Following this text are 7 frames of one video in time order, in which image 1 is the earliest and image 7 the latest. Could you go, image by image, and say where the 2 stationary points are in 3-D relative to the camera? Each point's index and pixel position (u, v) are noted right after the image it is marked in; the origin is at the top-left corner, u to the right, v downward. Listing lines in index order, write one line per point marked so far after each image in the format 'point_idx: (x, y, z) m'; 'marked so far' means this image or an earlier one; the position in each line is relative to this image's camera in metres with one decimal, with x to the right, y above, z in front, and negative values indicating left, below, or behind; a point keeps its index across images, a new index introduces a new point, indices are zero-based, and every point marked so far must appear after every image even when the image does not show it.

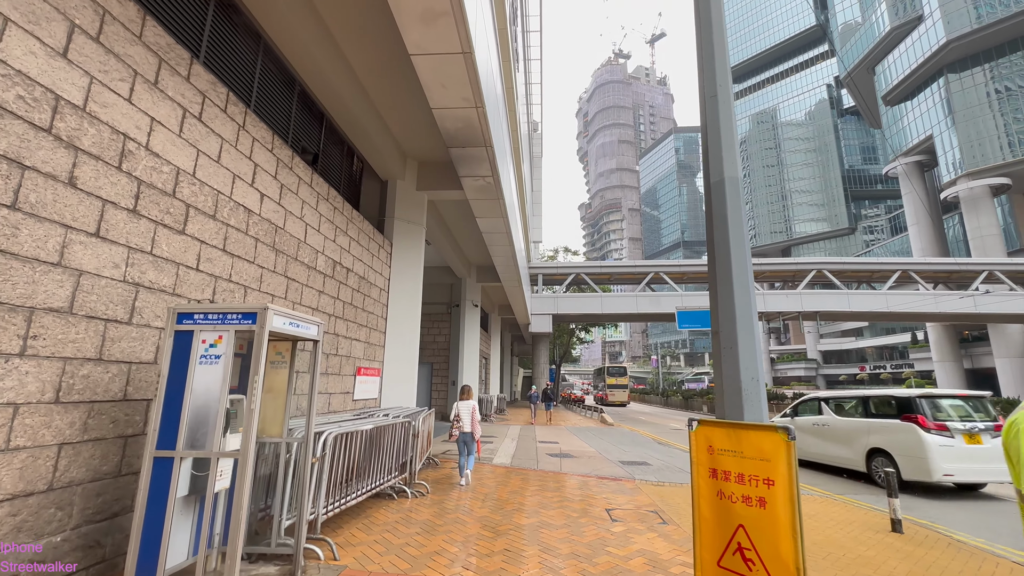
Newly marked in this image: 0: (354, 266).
0: (-2.8, +0.4, +7.9) m
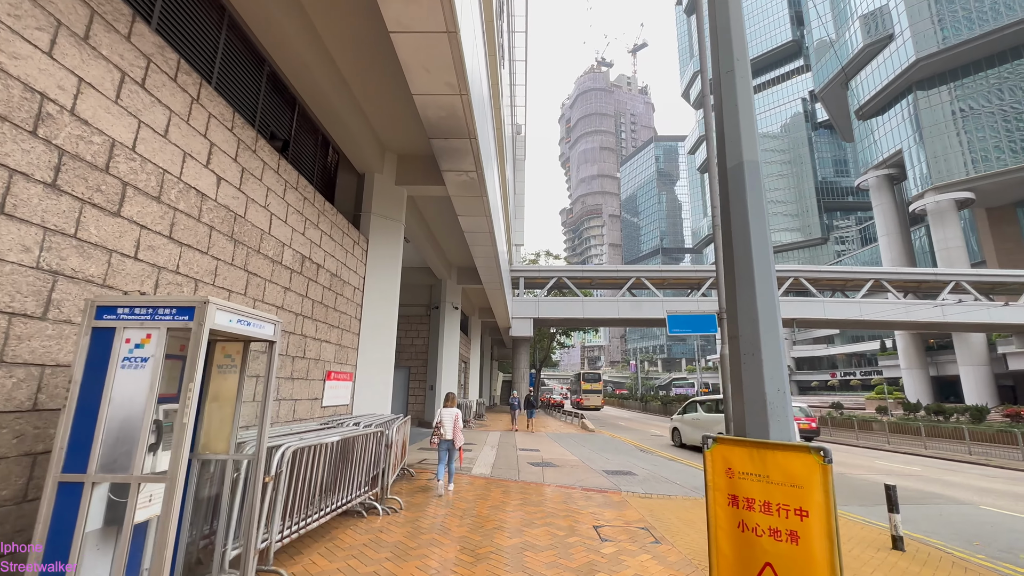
0: (-3.1, +0.4, +7.3) m
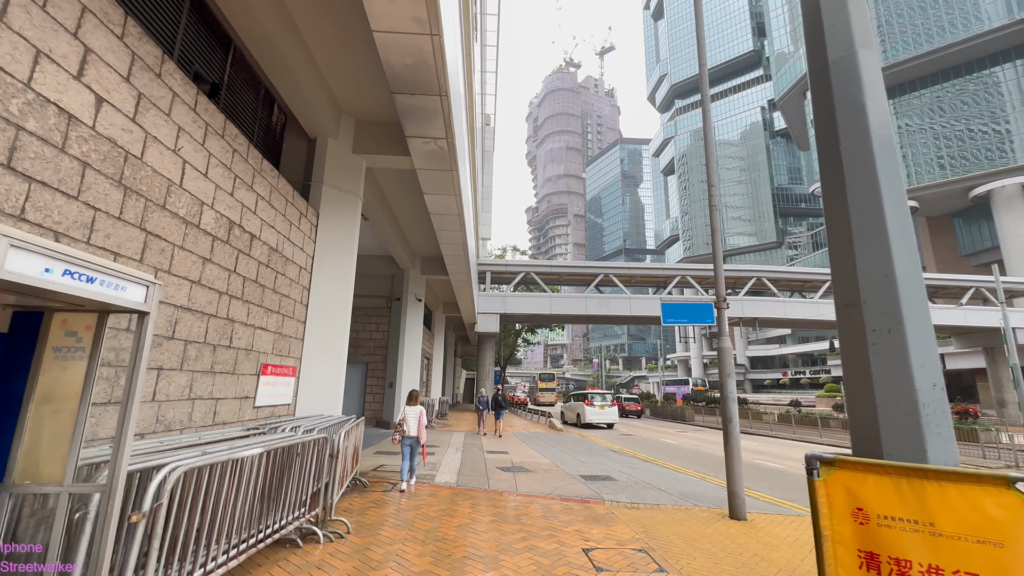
0: (-3.4, +0.8, +6.1) m
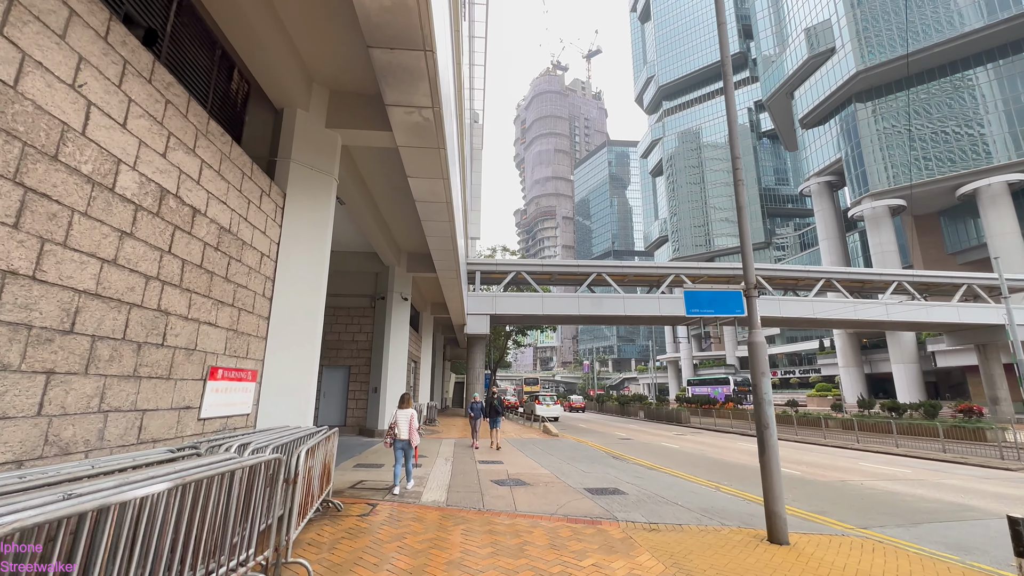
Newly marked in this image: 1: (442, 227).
0: (-3.4, +0.9, +5.0) m
1: (-1.8, +1.6, +11.8) m
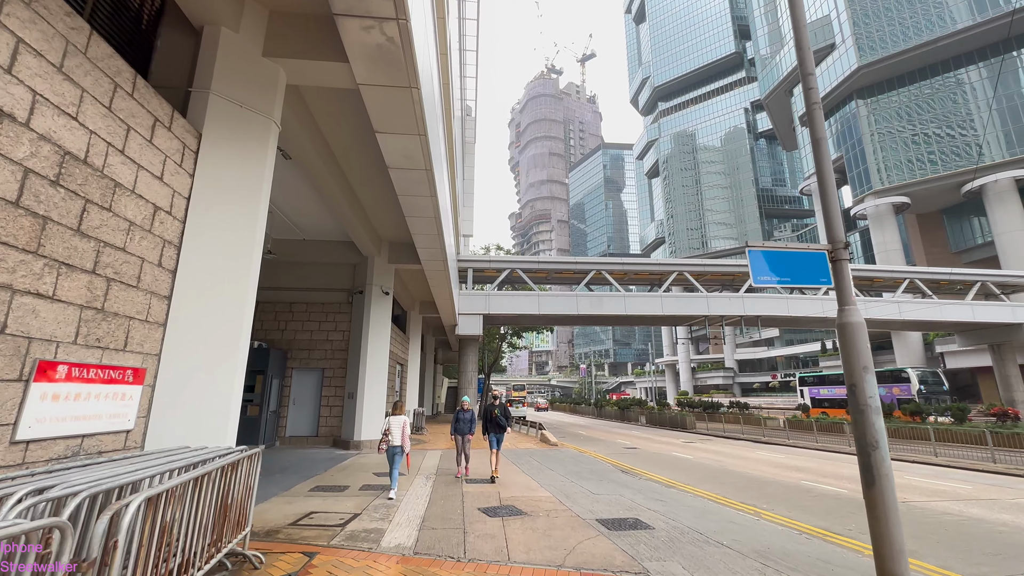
0: (-3.5, +1.3, +3.3) m
1: (-2.0, +1.9, +10.1) m
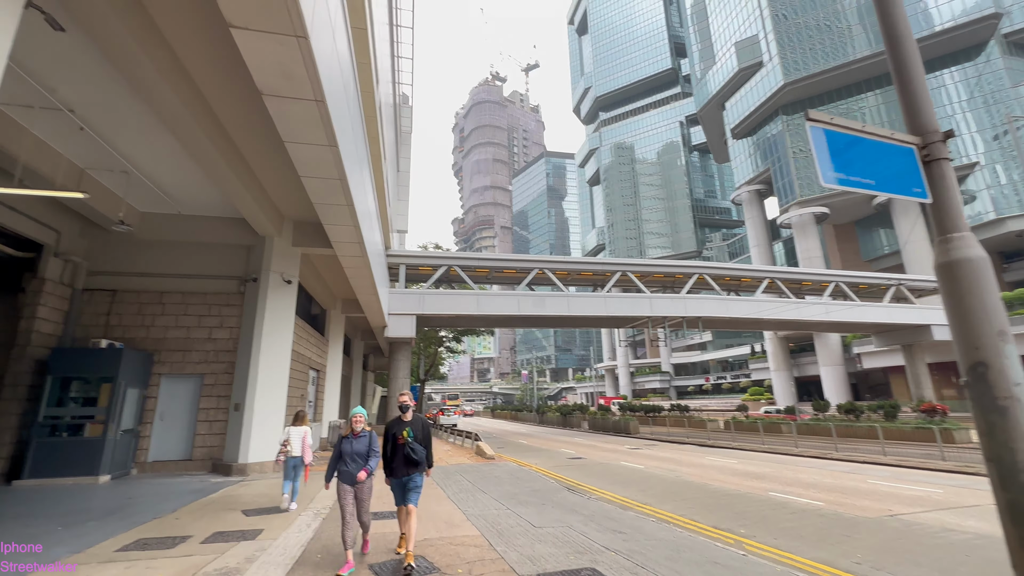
0: (-4.0, +1.8, +0.9) m
1: (-3.4, +2.3, +7.8) m
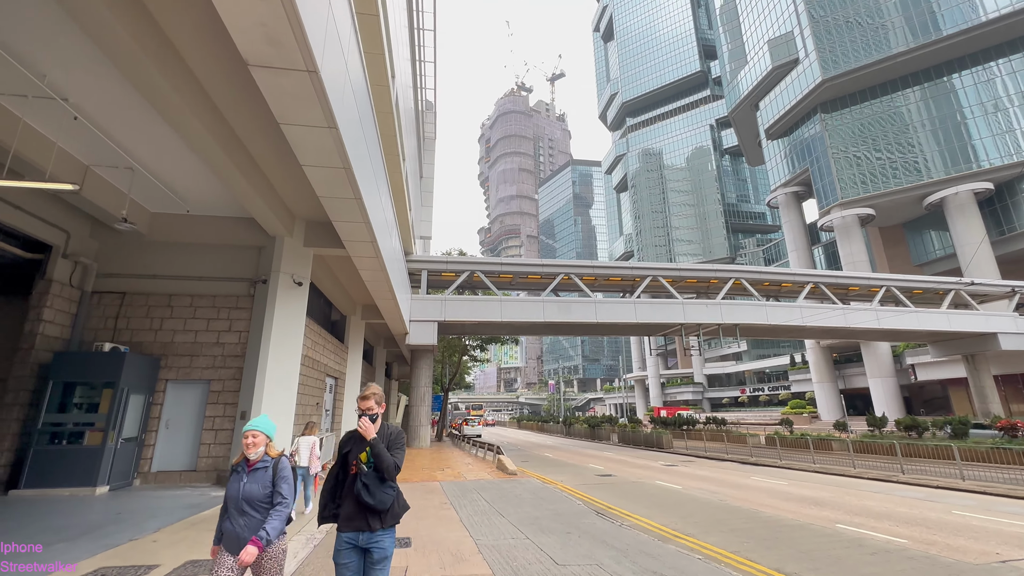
0: (-4.1, +2.0, +0.2) m
1: (-3.1, +2.4, +7.1) m
